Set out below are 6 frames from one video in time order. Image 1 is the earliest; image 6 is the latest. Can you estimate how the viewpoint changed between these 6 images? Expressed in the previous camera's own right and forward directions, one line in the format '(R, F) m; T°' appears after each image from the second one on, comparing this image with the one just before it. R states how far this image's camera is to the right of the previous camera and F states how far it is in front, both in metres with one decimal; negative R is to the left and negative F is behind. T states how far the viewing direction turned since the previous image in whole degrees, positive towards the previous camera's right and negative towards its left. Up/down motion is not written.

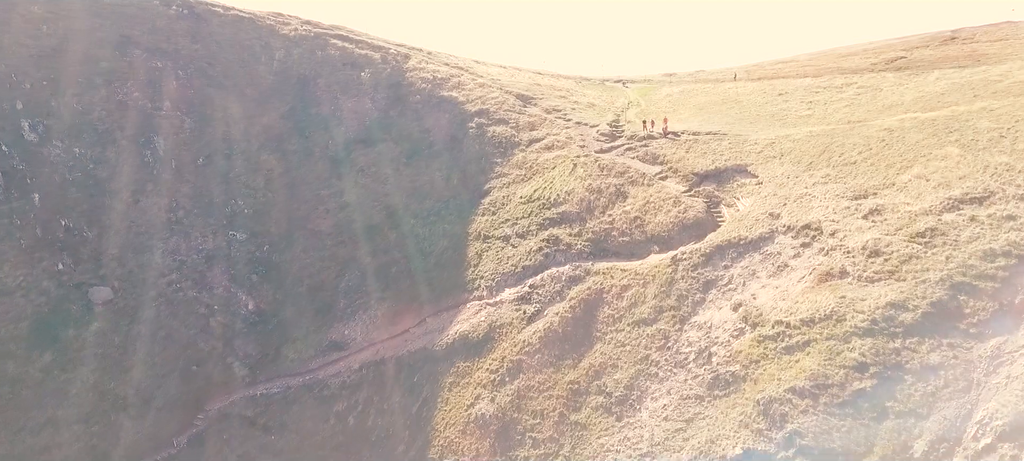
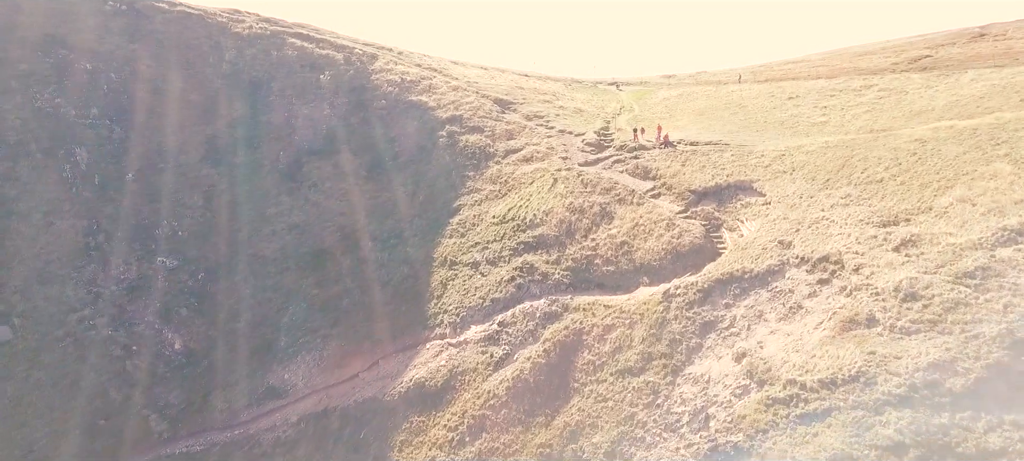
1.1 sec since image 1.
(+1.6, +4.8) m; 0°
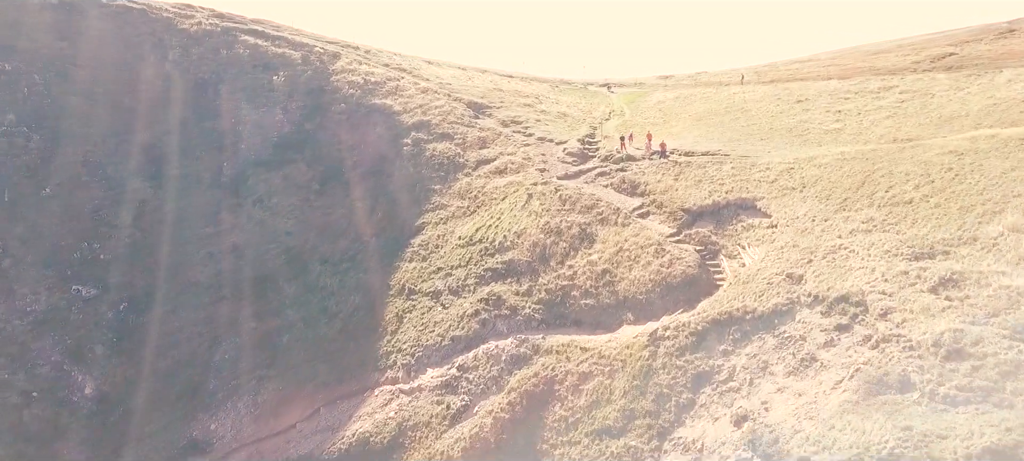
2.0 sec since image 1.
(+1.4, +4.2) m; 0°
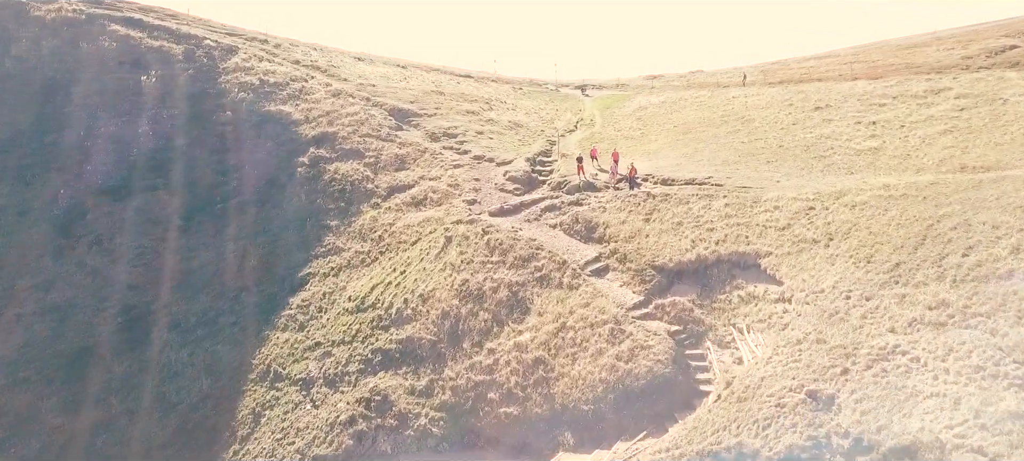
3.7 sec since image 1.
(+2.7, +8.1) m; 0°
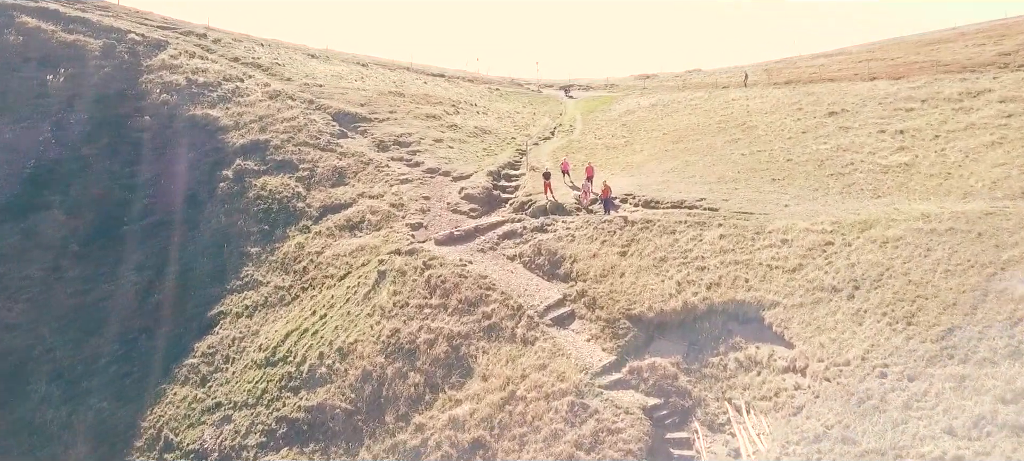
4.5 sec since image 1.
(+1.3, +3.9) m; 0°
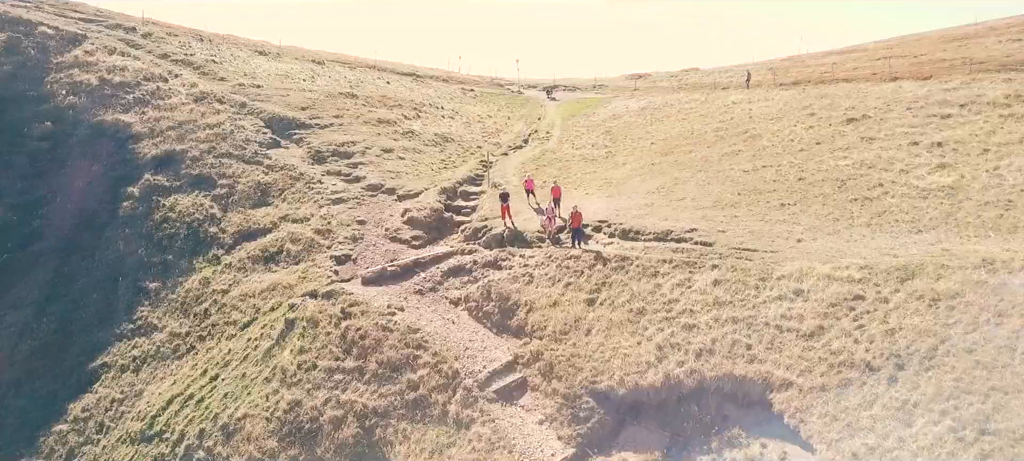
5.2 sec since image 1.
(+1.1, +3.5) m; 0°
